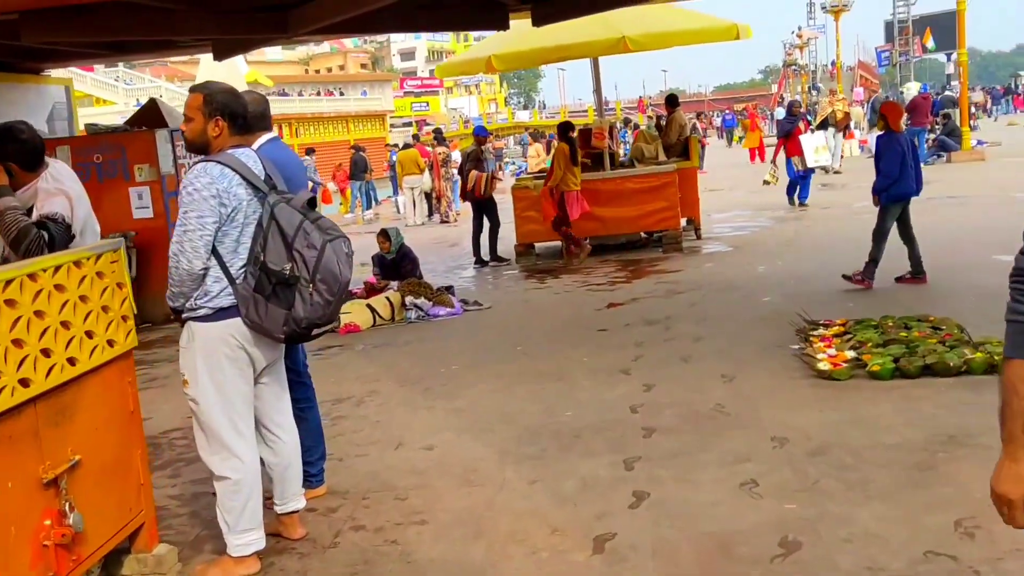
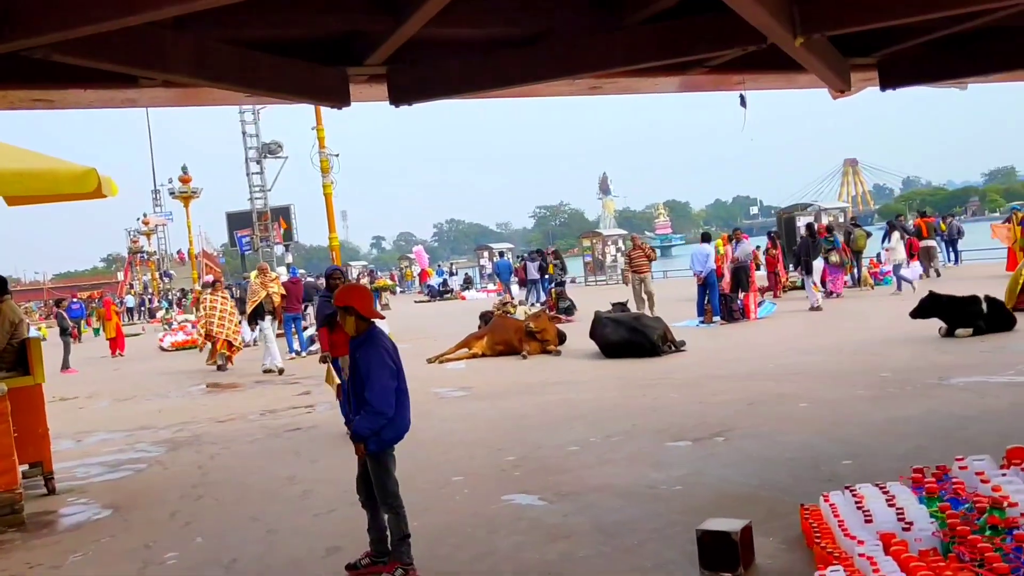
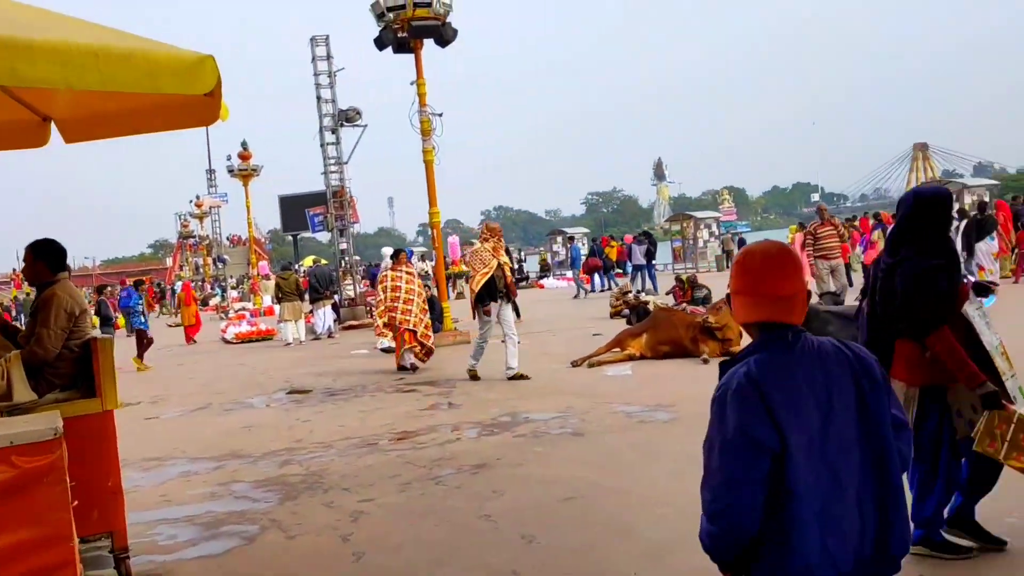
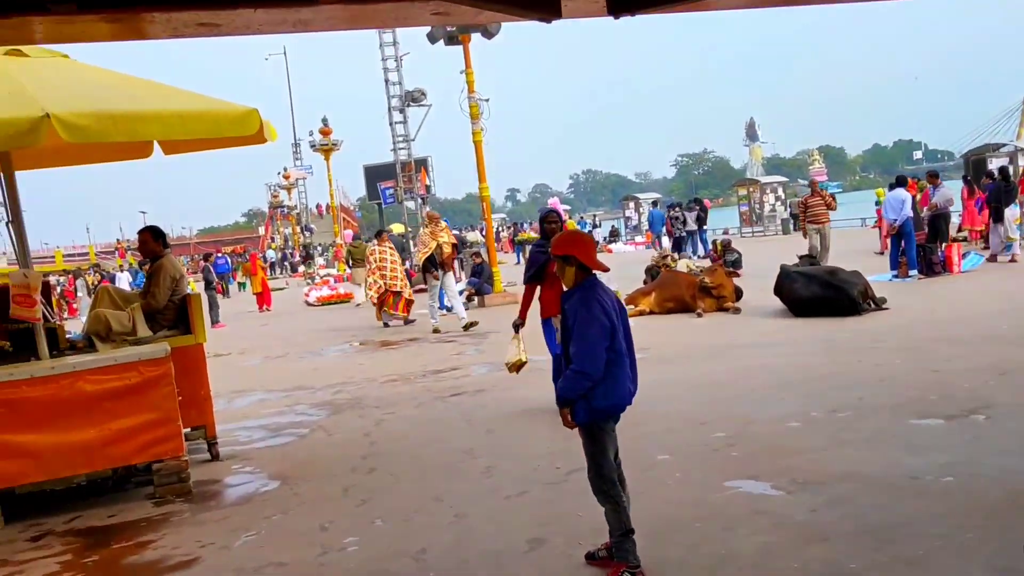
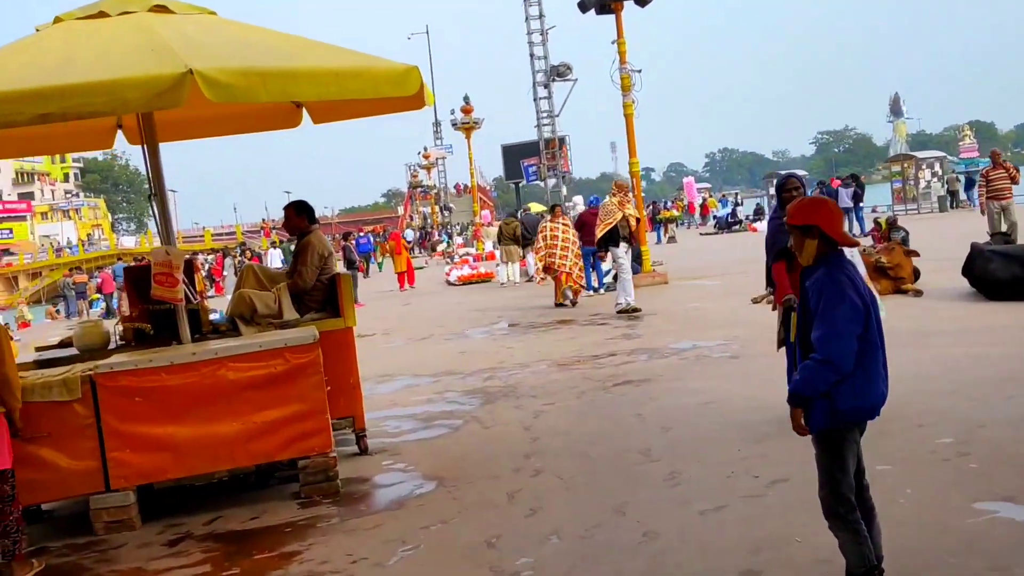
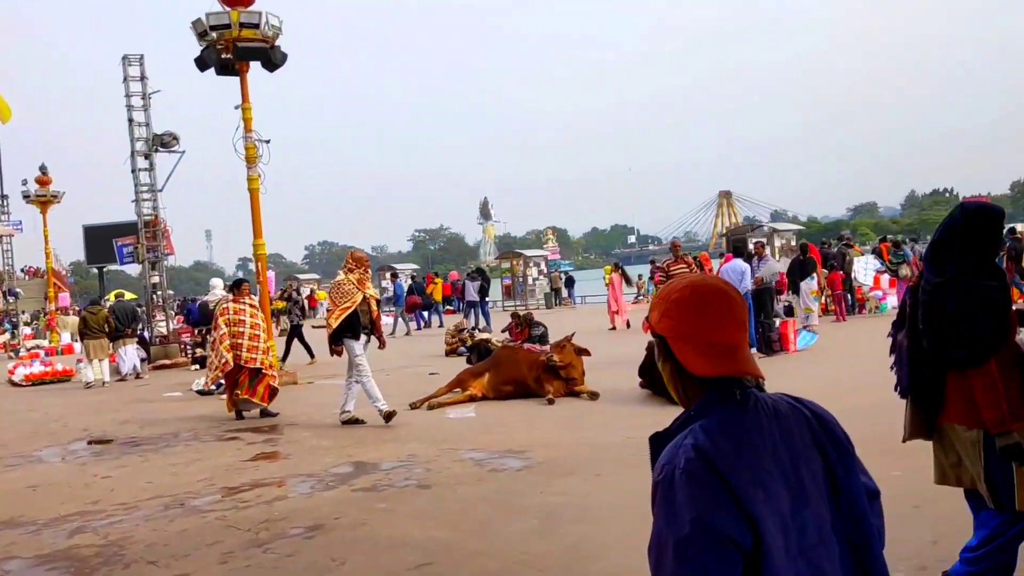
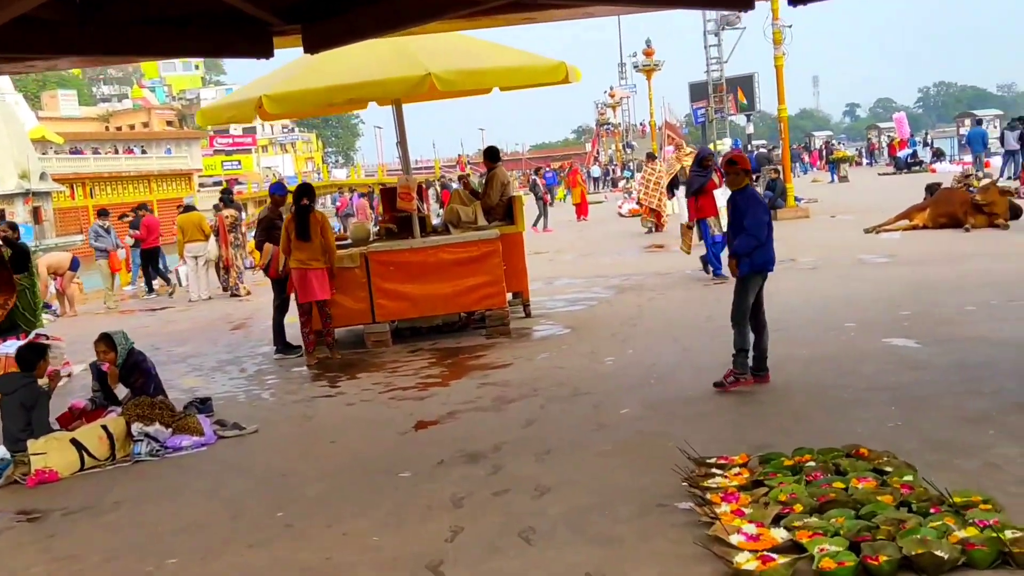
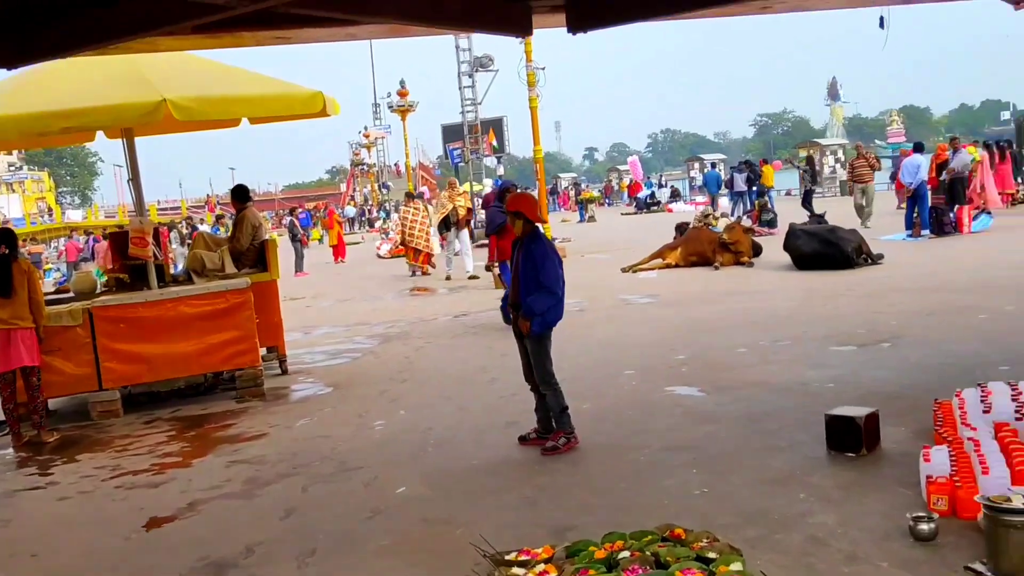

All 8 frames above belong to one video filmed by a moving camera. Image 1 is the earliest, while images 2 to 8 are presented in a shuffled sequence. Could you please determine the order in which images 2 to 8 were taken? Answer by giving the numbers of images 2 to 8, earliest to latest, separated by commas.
7, 8, 2, 4, 5, 3, 6
